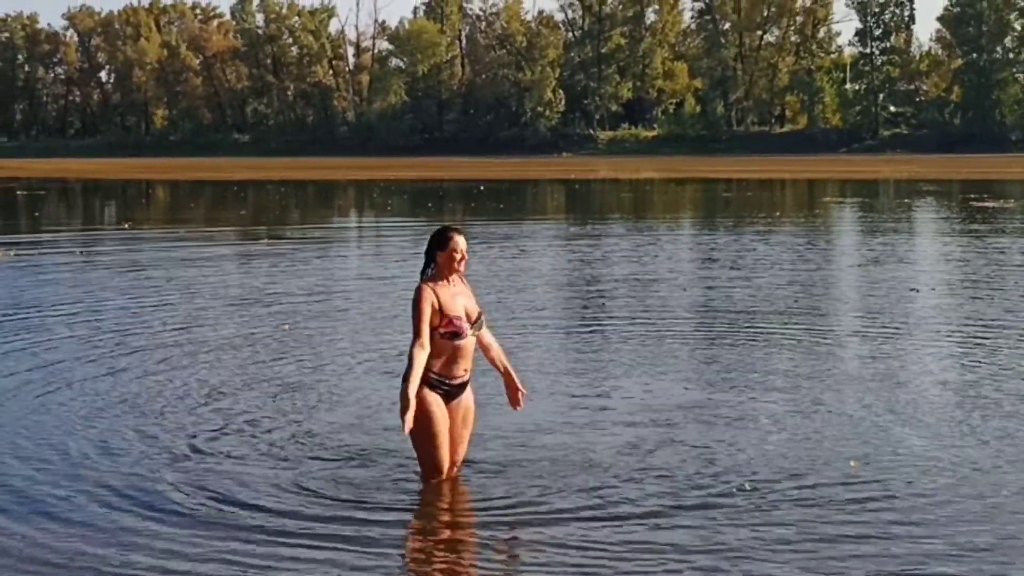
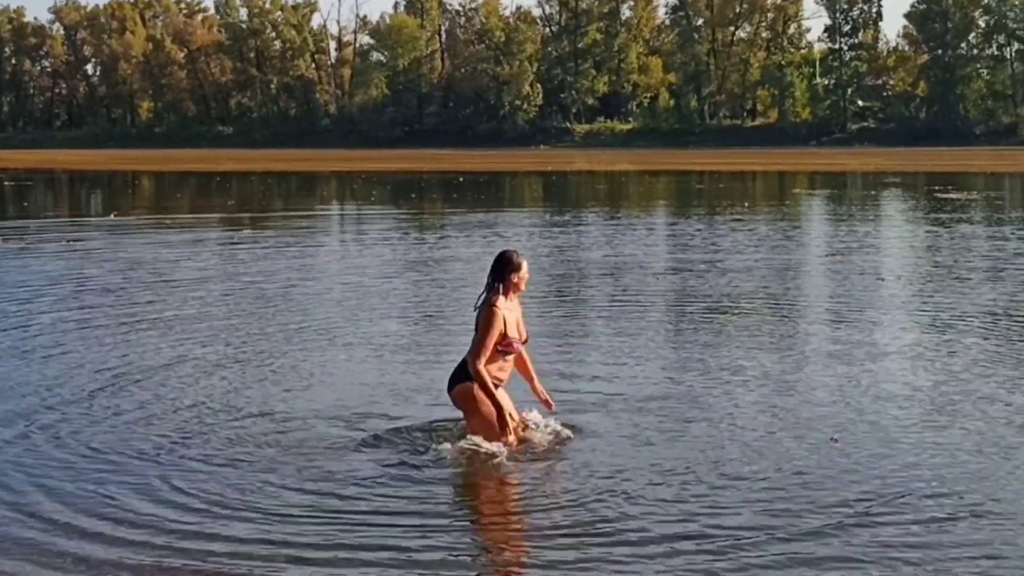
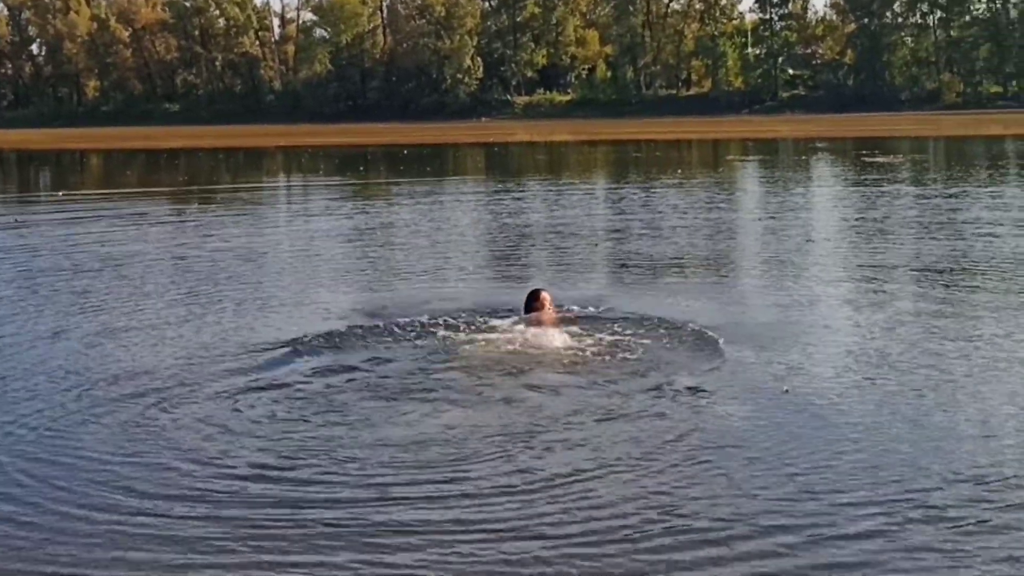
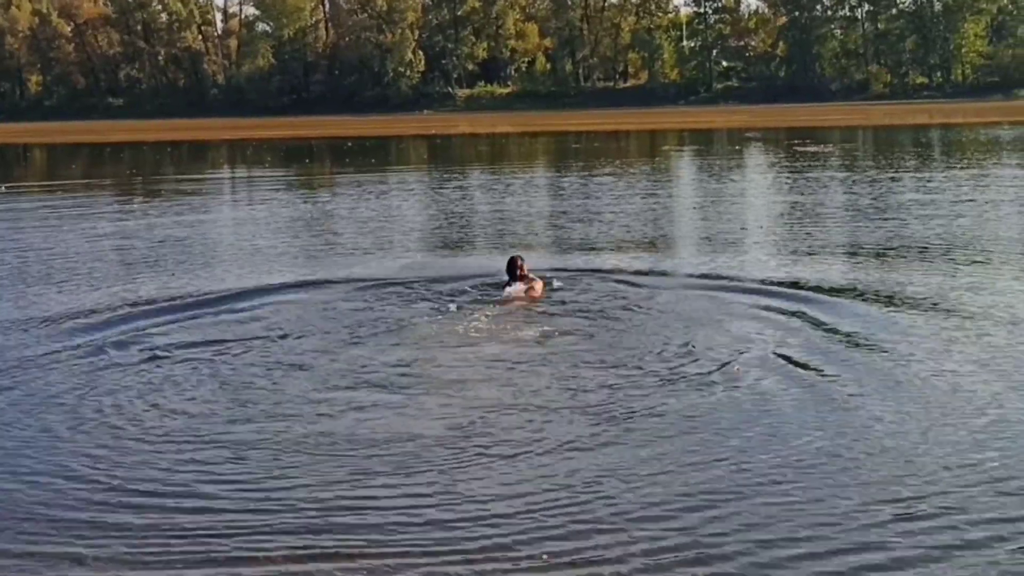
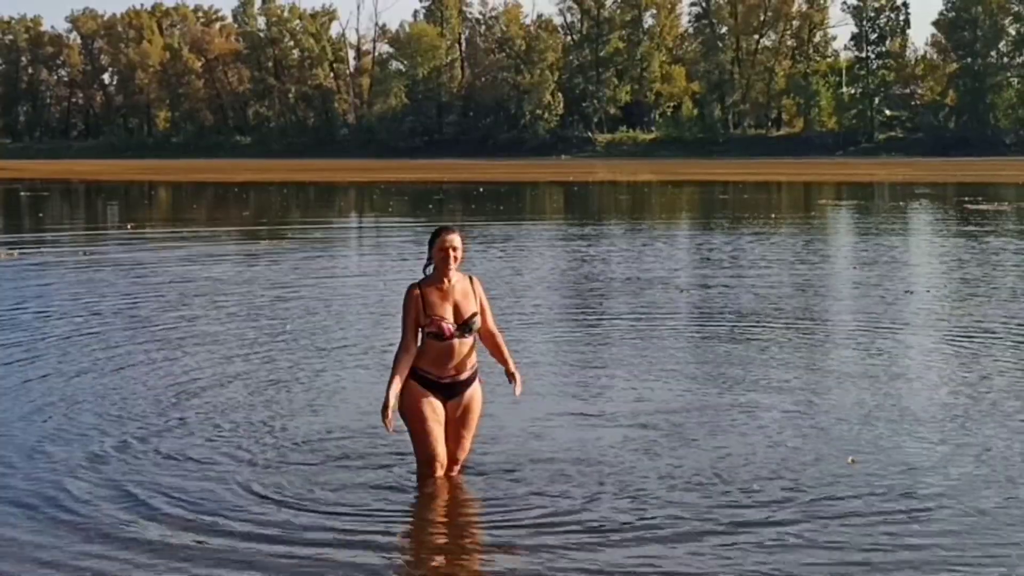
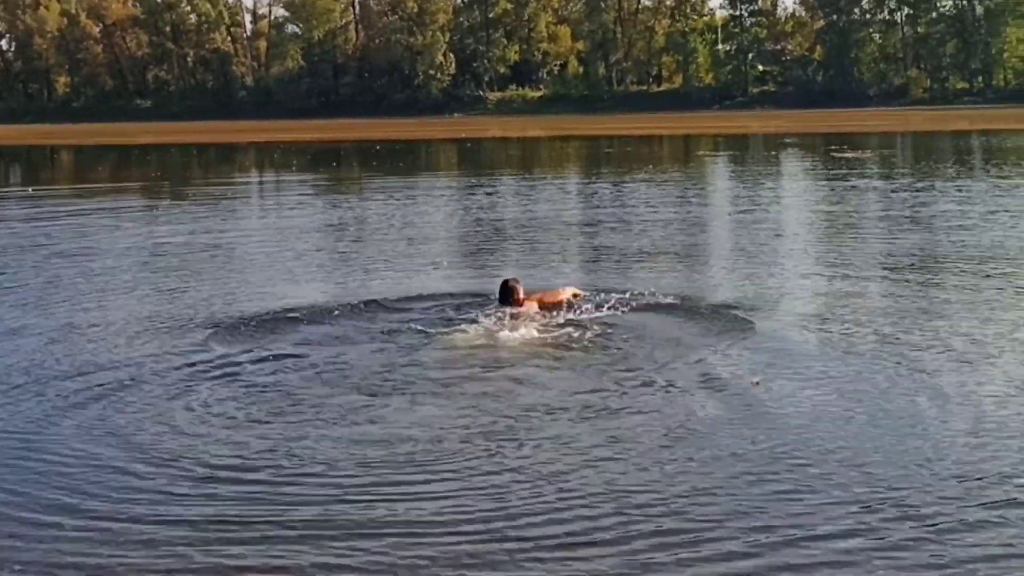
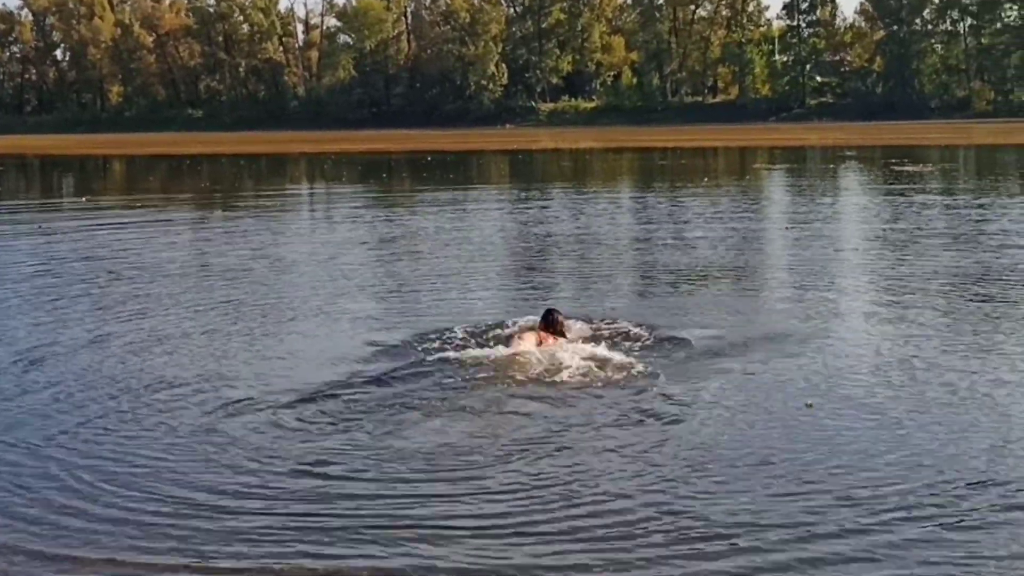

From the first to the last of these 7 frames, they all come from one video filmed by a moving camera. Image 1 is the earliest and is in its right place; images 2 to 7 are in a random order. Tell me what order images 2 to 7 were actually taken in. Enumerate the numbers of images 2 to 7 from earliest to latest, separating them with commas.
5, 2, 7, 3, 6, 4
